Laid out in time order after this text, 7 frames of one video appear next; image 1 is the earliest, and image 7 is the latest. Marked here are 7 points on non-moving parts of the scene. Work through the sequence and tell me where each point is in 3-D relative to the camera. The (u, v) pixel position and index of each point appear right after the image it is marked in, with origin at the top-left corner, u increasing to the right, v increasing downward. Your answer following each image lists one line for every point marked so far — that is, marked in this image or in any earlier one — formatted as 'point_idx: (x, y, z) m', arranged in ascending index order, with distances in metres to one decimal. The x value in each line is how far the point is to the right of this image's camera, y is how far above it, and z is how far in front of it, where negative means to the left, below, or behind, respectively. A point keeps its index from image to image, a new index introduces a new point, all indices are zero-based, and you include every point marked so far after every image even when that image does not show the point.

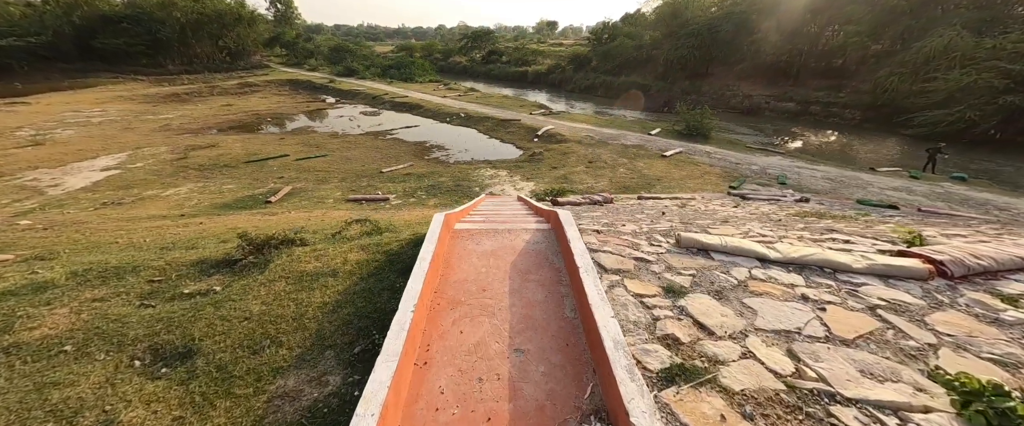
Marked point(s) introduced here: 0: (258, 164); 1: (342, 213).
0: (-8.3, +1.6, +11.6) m
1: (-3.5, 0.0, +7.0) m
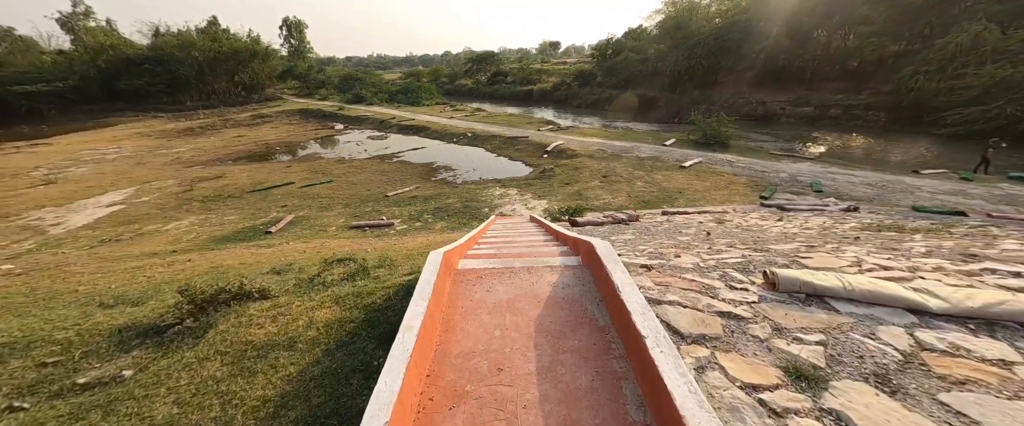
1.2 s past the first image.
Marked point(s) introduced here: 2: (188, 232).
0: (-8.0, +0.6, +11.4) m
1: (-3.2, -0.6, +6.6) m
2: (-7.7, -0.5, +8.5) m
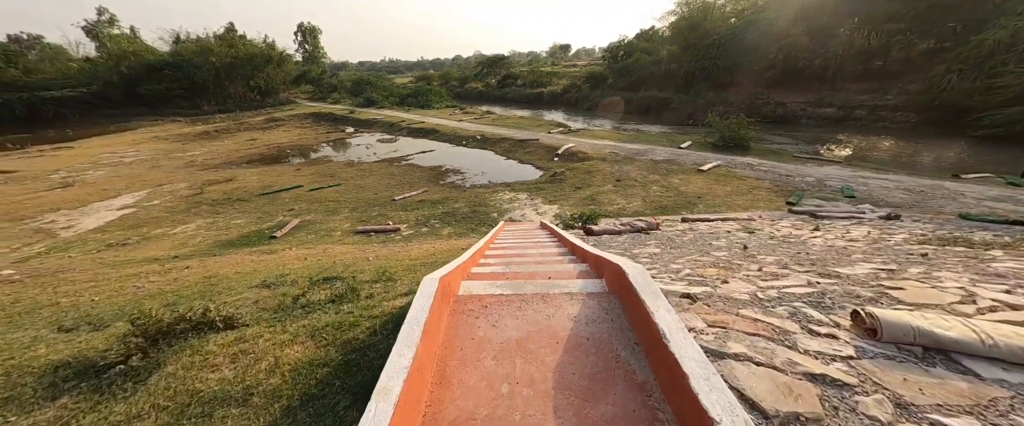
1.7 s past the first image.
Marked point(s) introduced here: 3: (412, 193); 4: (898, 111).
0: (-7.6, +0.5, +11.3) m
1: (-3.0, -0.7, +6.3) m
2: (-7.4, -0.6, +8.4) m
3: (-3.0, +0.6, +10.9) m
4: (+18.2, +4.8, +17.0) m
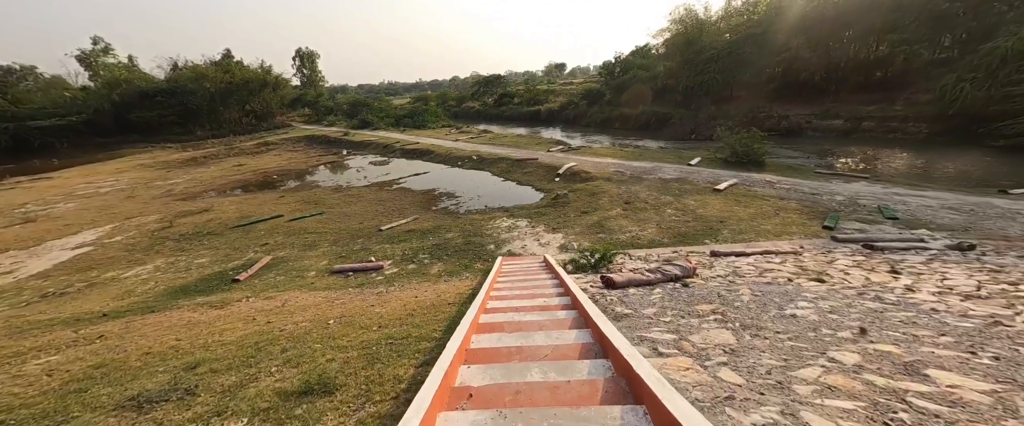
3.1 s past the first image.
0: (-7.7, -0.5, +10.3) m
1: (-3.0, -1.3, +5.3) m
2: (-7.5, -1.4, +7.3) m
3: (-3.1, -0.2, +9.9) m
4: (+18.0, +4.2, +16.3) m
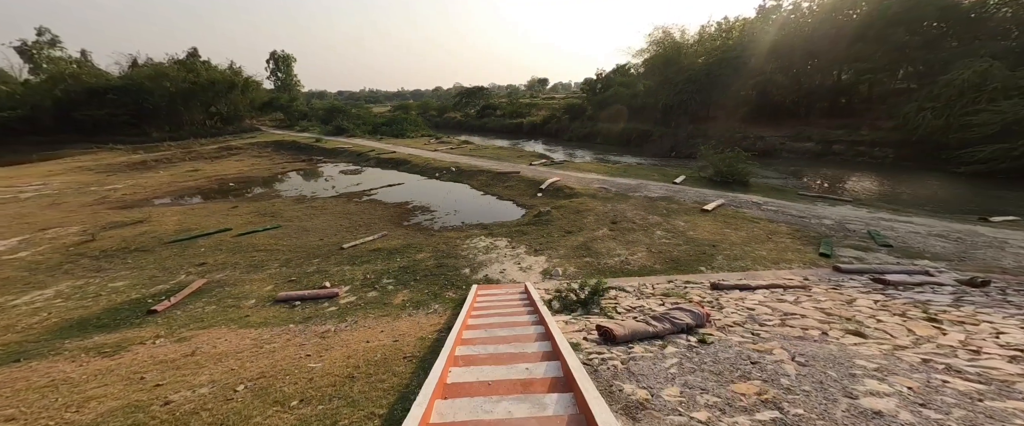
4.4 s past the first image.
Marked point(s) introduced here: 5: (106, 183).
0: (-8.3, -0.8, +9.0) m
1: (-3.4, -1.6, +4.3) m
2: (-7.9, -1.6, +6.0) m
3: (-3.7, -0.6, +8.9) m
4: (+17.0, +3.2, +16.7) m
5: (-20.6, +1.5, +18.0) m
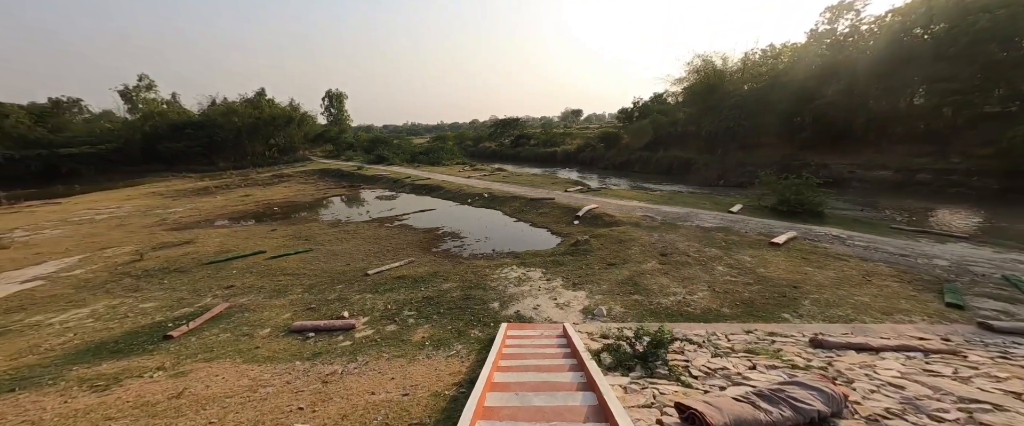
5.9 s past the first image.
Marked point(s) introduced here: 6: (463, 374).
0: (-7.4, -1.4, +9.0) m
1: (-3.0, -1.8, +3.7) m
2: (-7.3, -1.9, +5.9) m
3: (-2.8, -1.2, +8.5) m
4: (+18.7, +1.6, +14.4) m
5: (-18.6, +0.4, +19.4) m
6: (-0.5, -1.6, +3.6) m
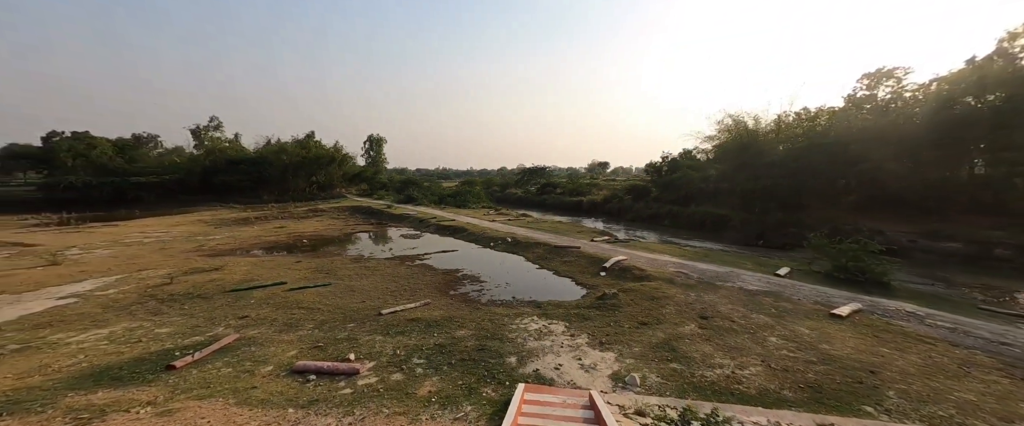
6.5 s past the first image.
0: (-6.8, -2.1, +8.9) m
1: (-2.8, -2.0, +3.3) m
2: (-7.0, -2.2, +5.8) m
3: (-2.3, -2.1, +8.1) m
4: (+19.7, -1.3, +12.6) m
5: (-17.2, -1.1, +20.3) m
6: (-0.3, -2.0, +3.0) m
